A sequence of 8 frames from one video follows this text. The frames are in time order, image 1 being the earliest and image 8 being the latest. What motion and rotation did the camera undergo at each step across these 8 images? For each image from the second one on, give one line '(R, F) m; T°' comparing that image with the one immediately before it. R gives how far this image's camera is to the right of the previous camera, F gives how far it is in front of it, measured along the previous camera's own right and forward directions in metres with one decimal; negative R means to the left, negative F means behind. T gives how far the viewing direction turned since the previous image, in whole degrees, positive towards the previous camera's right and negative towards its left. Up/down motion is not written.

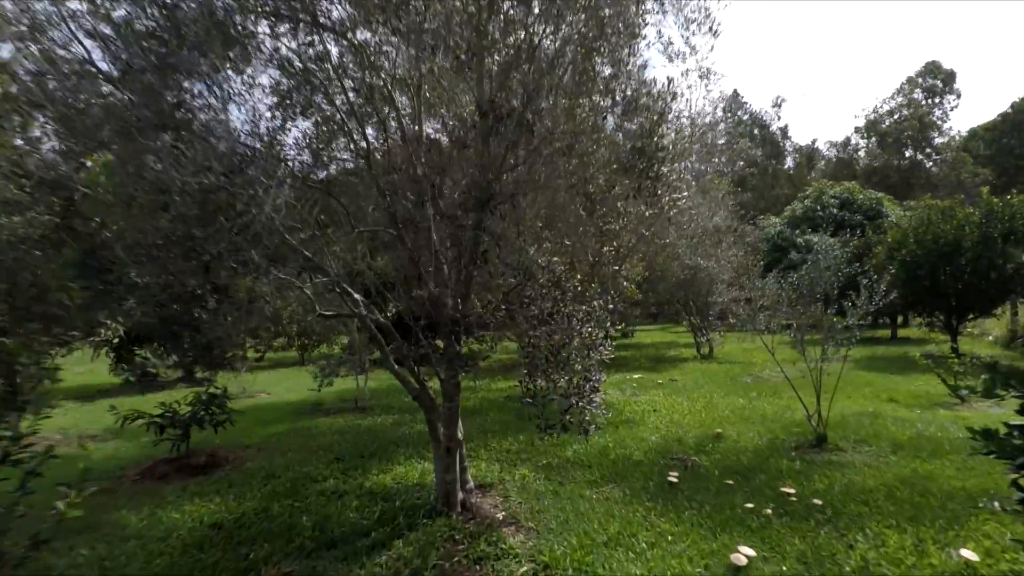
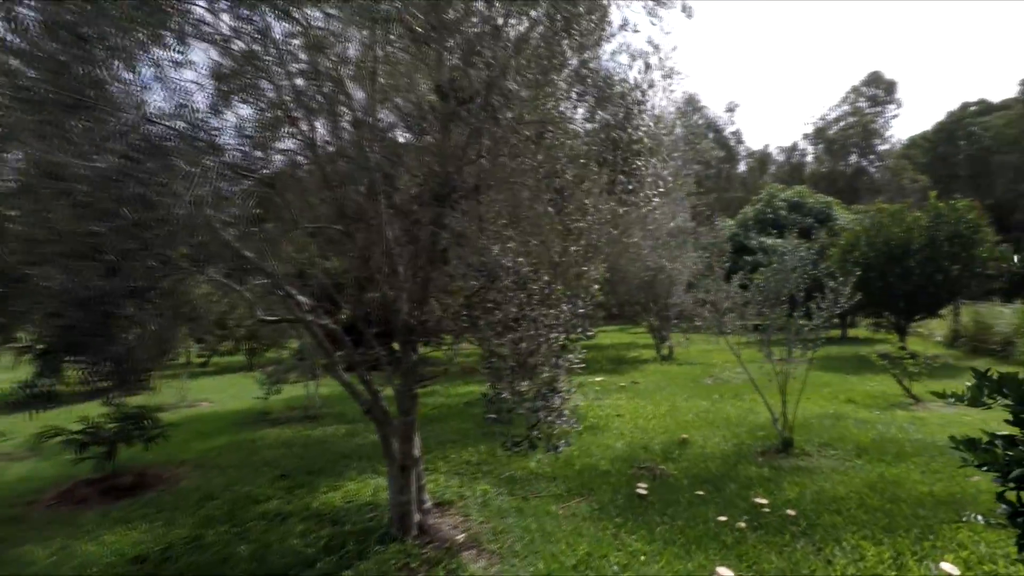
(0.0, +0.4) m; +4°
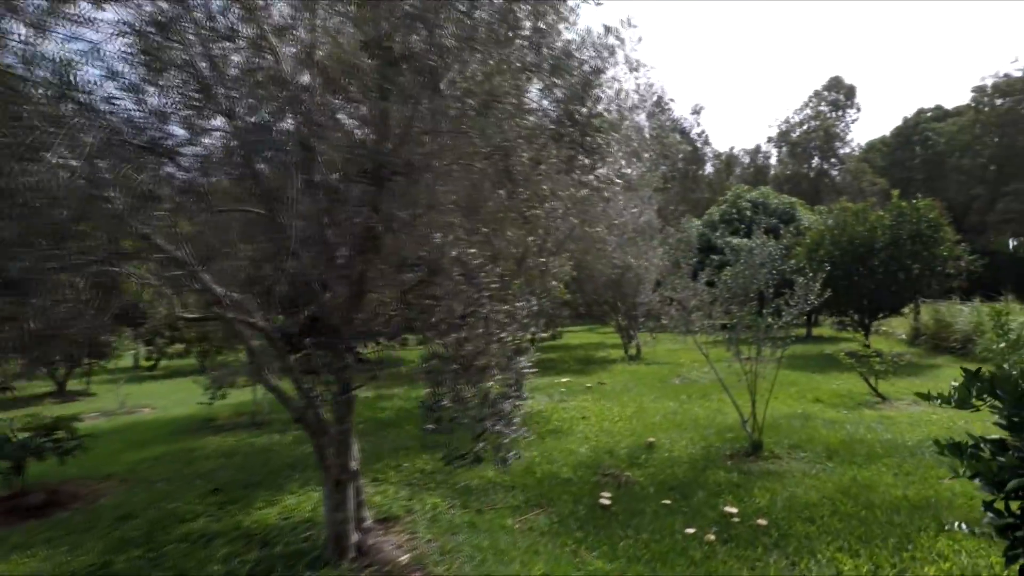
(+0.2, +0.4) m; +3°
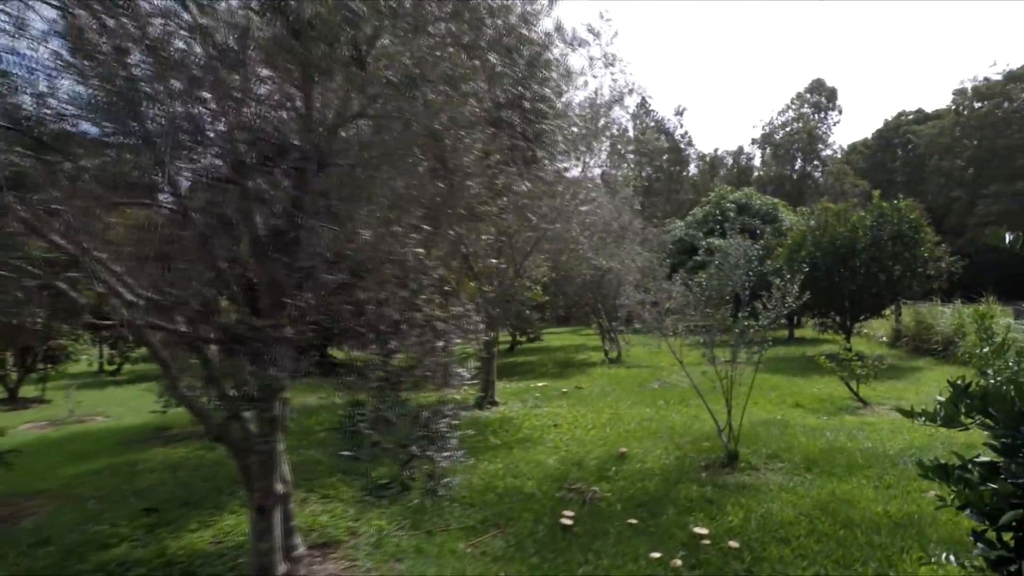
(+0.3, +0.4) m; +1°
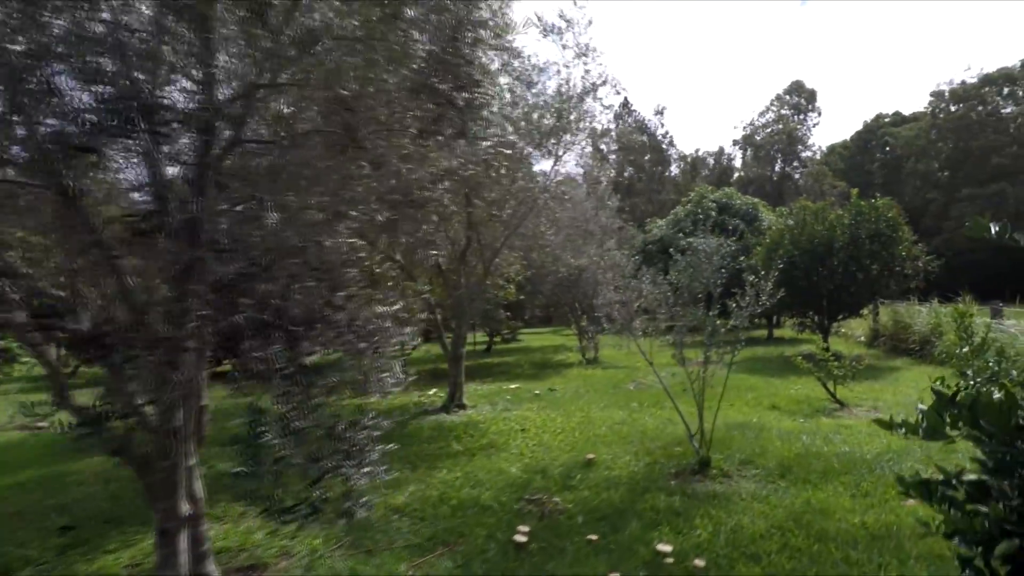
(+0.3, +0.4) m; +2°
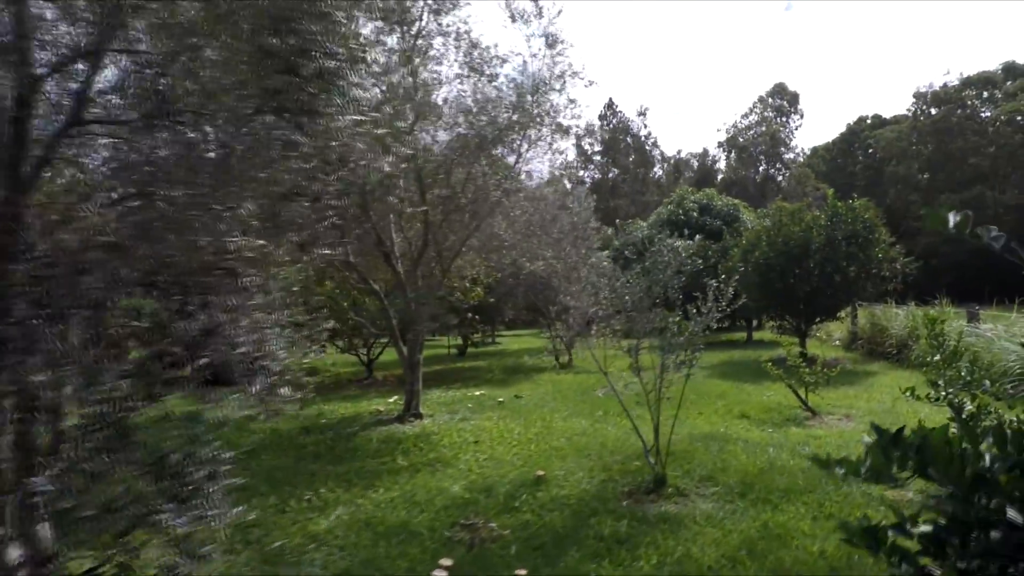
(+0.5, +0.5) m; +1°
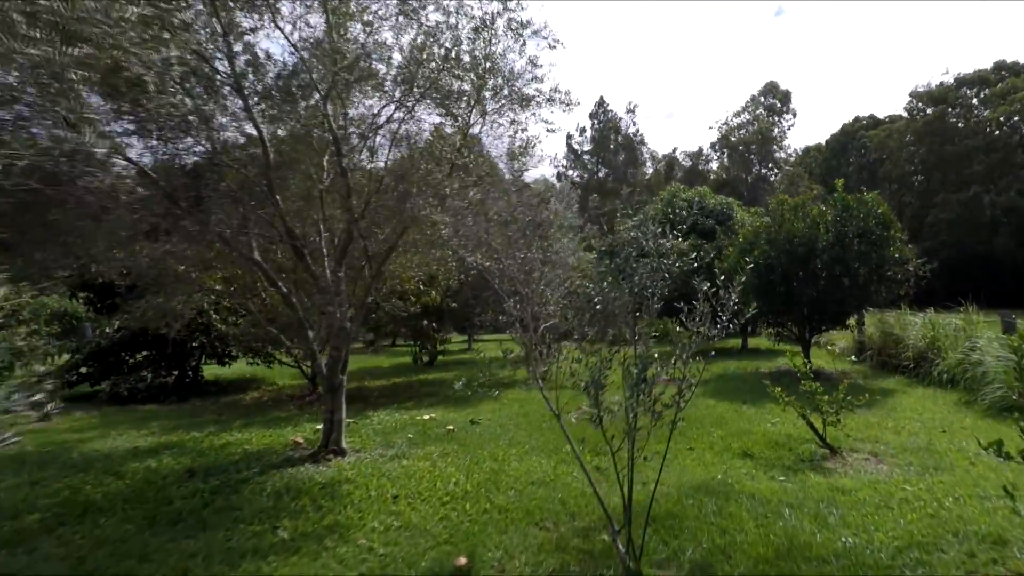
(+0.6, +1.8) m; +1°
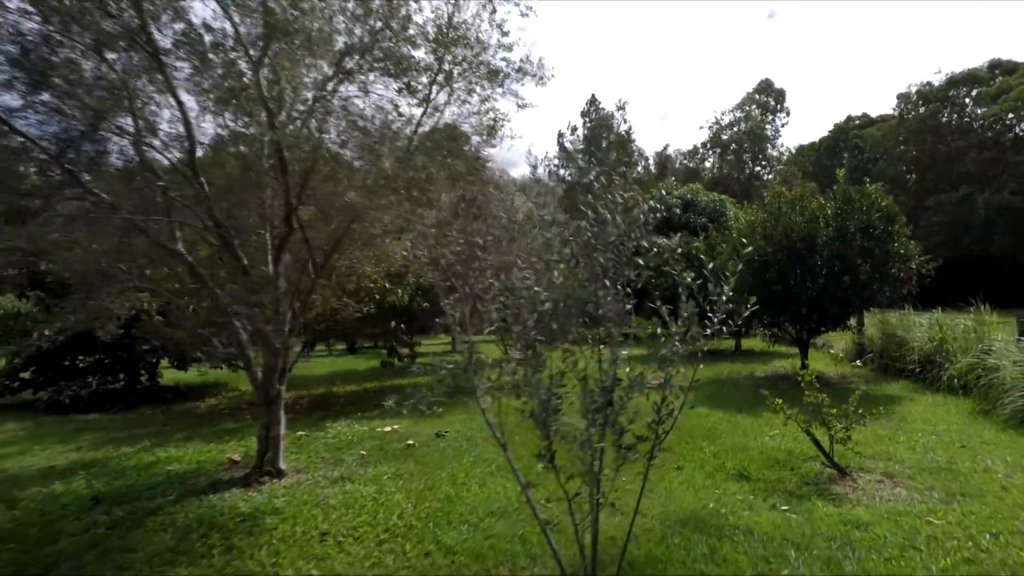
(+0.3, +0.9) m; +1°
